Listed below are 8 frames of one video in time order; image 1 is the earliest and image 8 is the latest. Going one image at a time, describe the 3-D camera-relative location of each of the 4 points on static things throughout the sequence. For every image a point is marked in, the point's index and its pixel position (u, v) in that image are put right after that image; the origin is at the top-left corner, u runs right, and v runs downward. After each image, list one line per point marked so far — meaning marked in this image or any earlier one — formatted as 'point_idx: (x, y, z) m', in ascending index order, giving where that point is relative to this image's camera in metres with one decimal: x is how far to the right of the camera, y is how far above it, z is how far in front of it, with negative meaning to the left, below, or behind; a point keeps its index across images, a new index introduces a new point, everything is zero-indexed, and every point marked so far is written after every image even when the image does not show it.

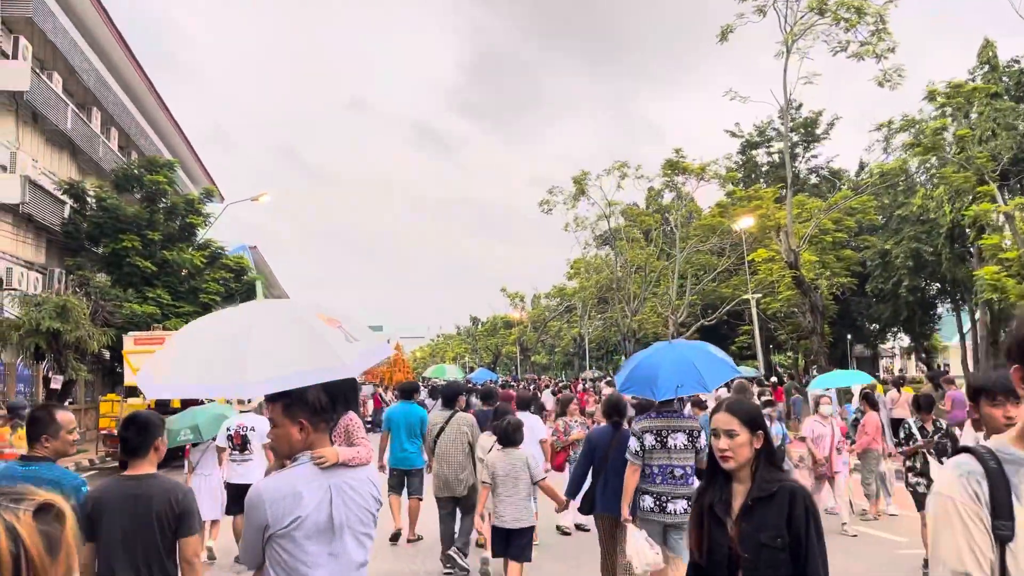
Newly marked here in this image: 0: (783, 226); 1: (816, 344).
0: (+7.3, +1.7, +19.8) m
1: (+8.0, -1.5, +19.4) m
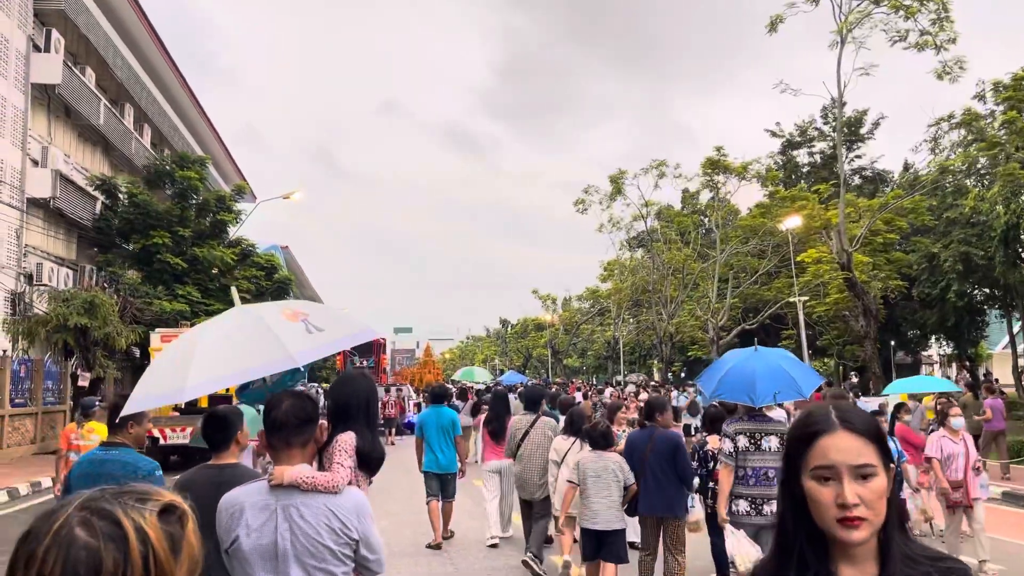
0: (+8.2, +1.6, +18.8) m
1: (+8.9, -1.5, +18.4) m
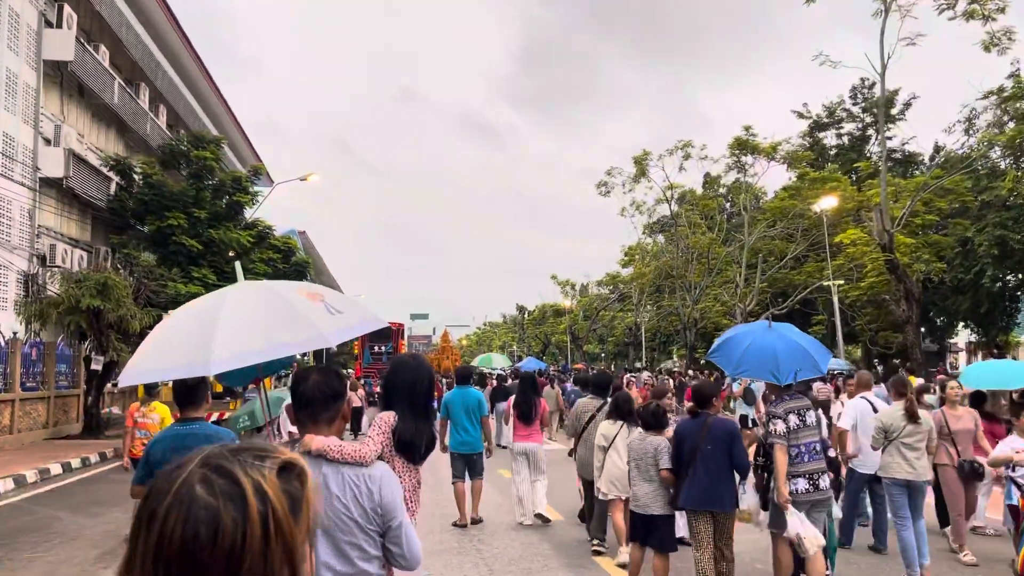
0: (+8.8, +2.0, +17.9) m
1: (+9.5, -1.1, +17.6) m
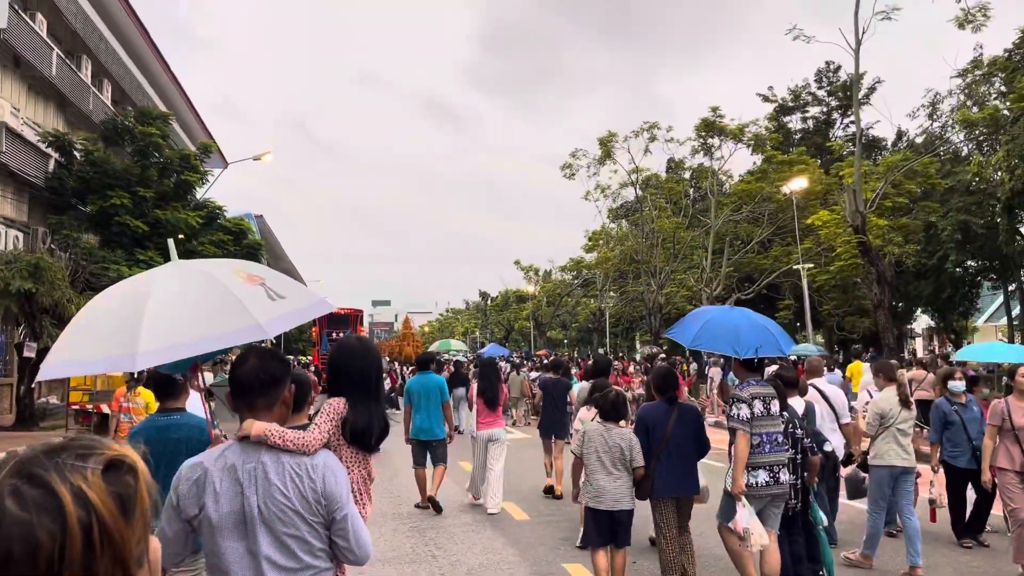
0: (+8.0, +2.5, +17.6) m
1: (+8.7, -0.7, +17.3) m
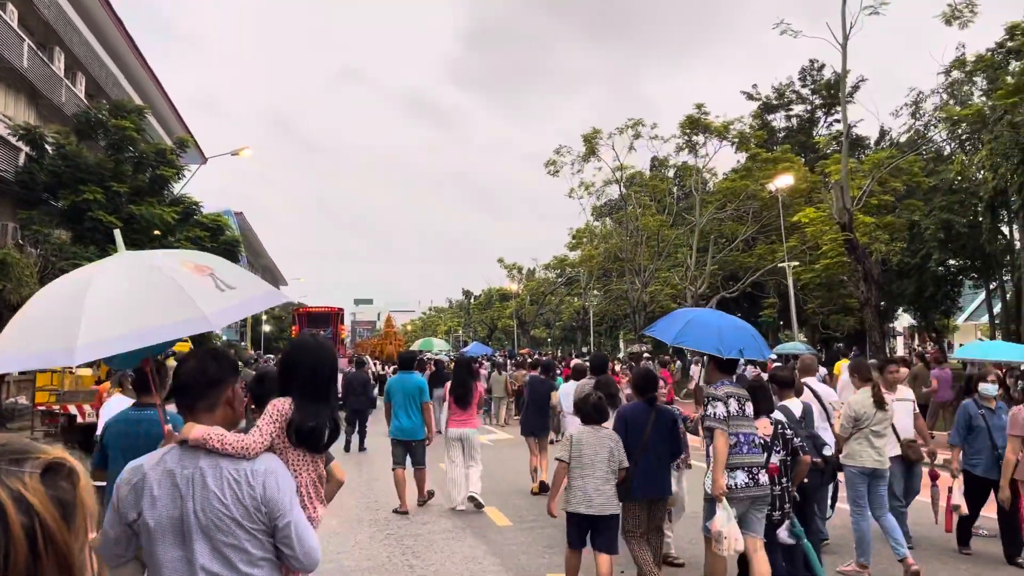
0: (+7.6, +2.5, +17.5) m
1: (+8.3, -0.7, +17.2) m
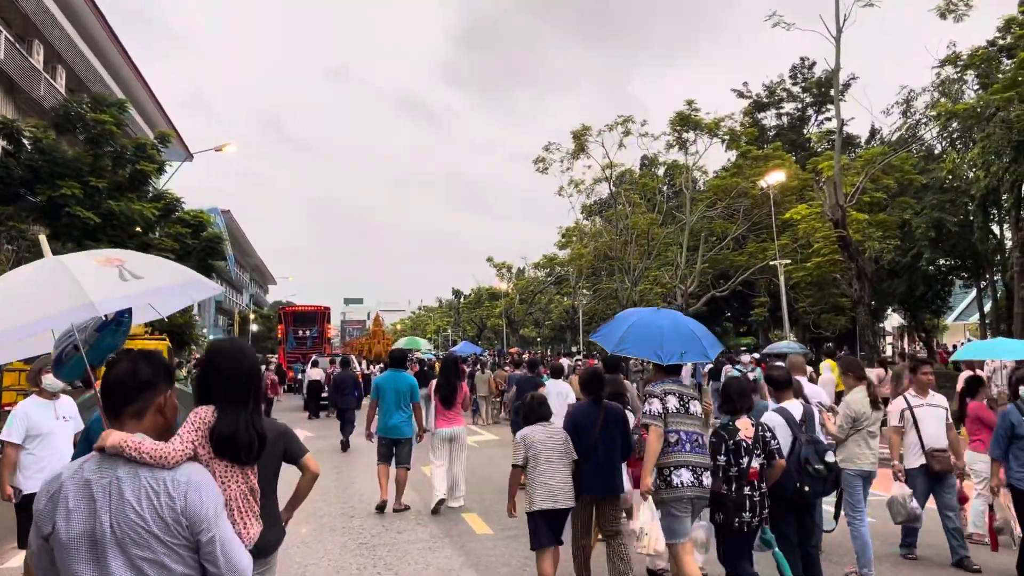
0: (+7.3, +2.6, +17.2) m
1: (+8.0, -0.6, +17.0) m
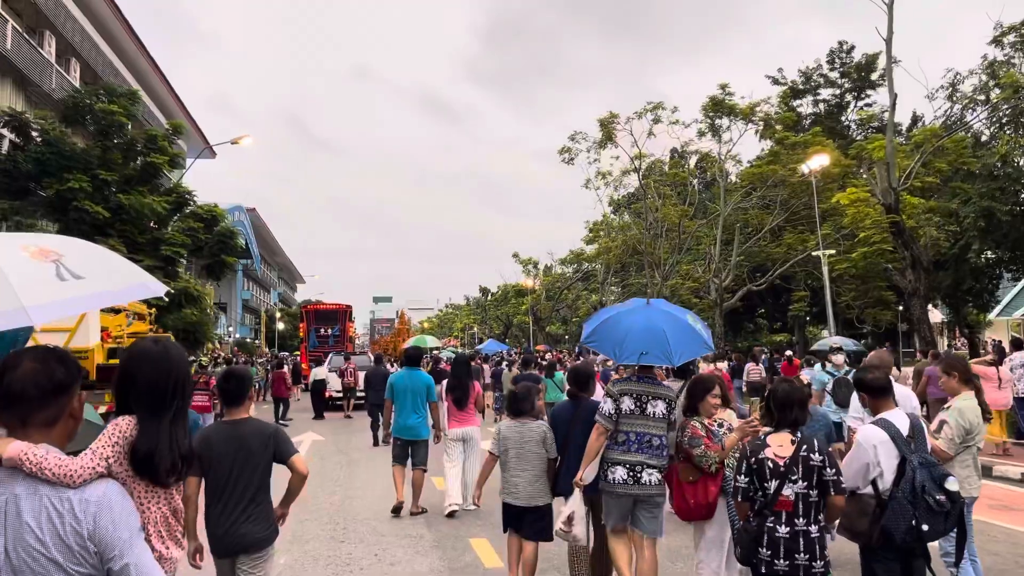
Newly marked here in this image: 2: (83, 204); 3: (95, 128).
0: (+7.8, +2.7, +15.8) m
1: (+8.5, -0.4, +15.6) m
2: (-11.2, +2.2, +19.3) m
3: (-11.6, +4.4, +20.6) m
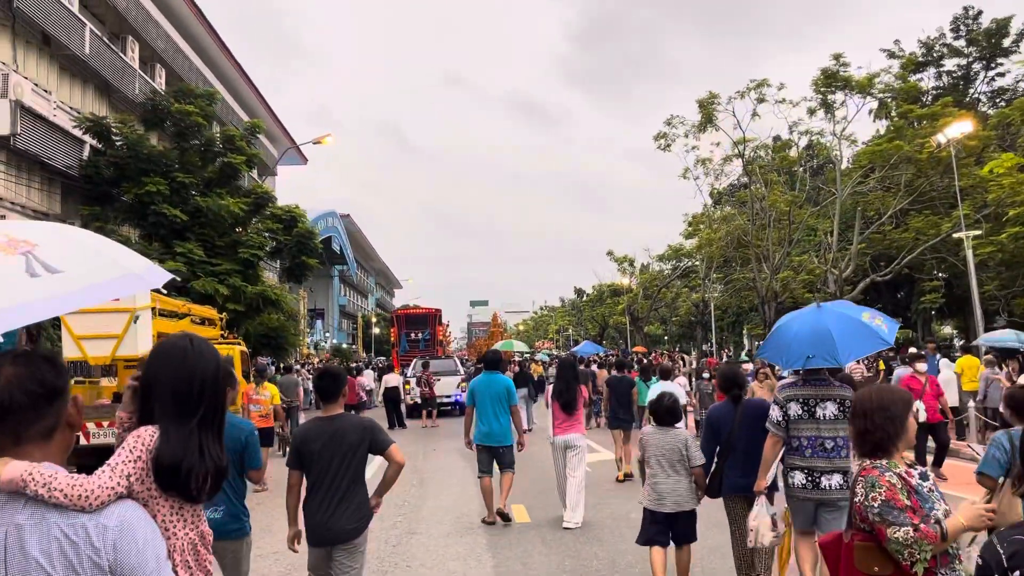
0: (+9.4, +3.0, +13.2) m
1: (+10.1, -0.2, +12.9) m
2: (-9.0, +2.0, +19.1) m
3: (-9.2, +4.3, +20.5) m
